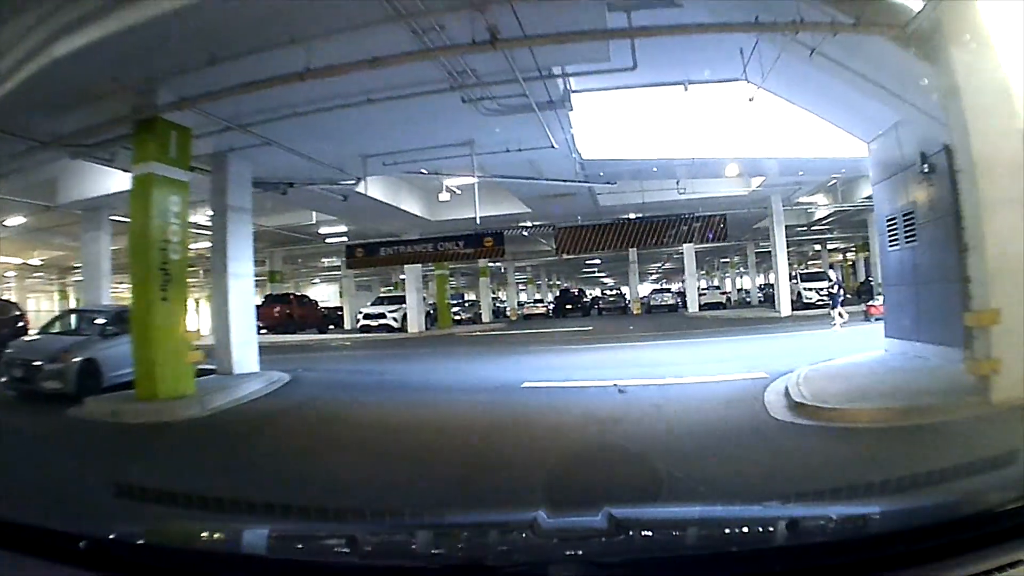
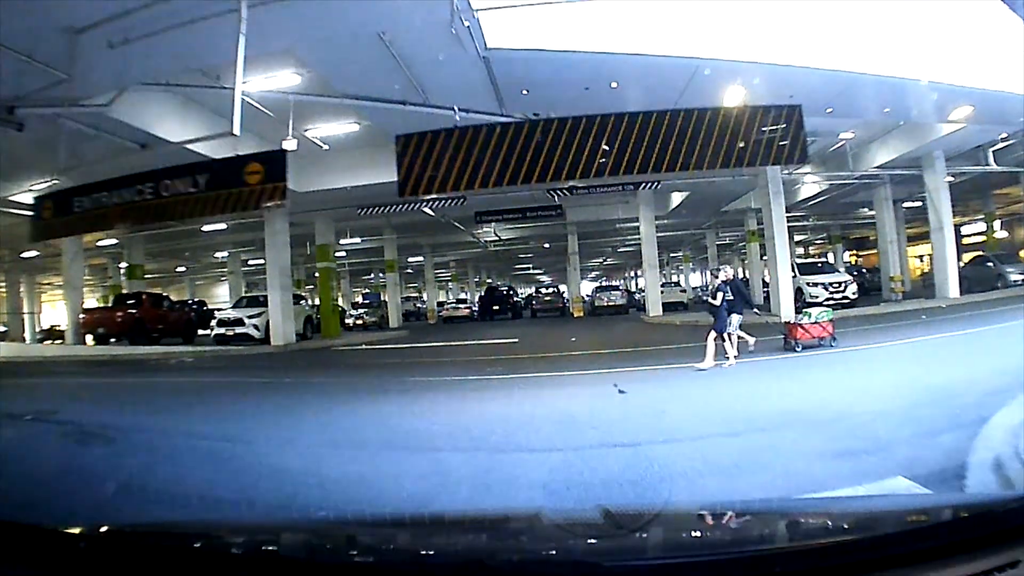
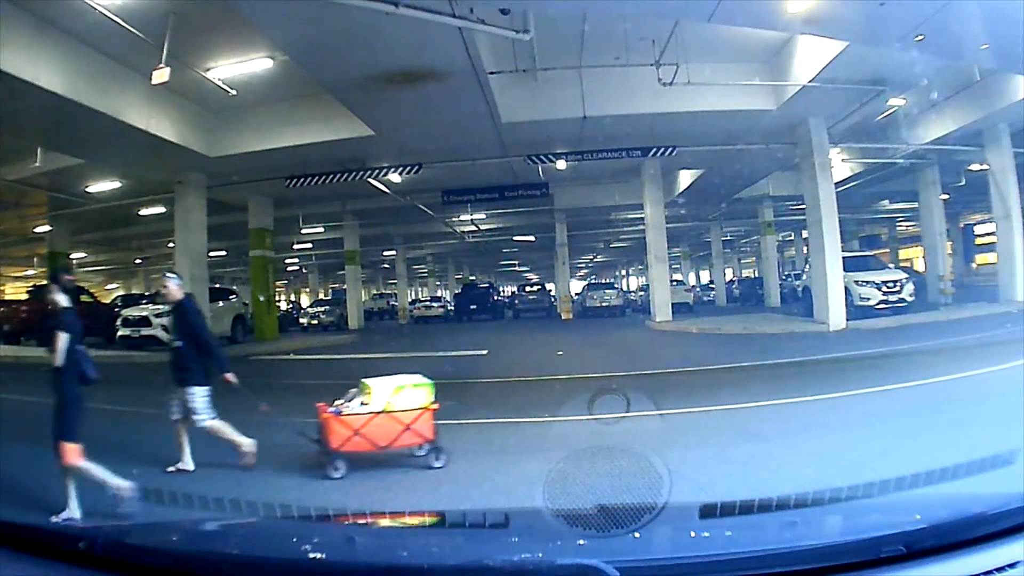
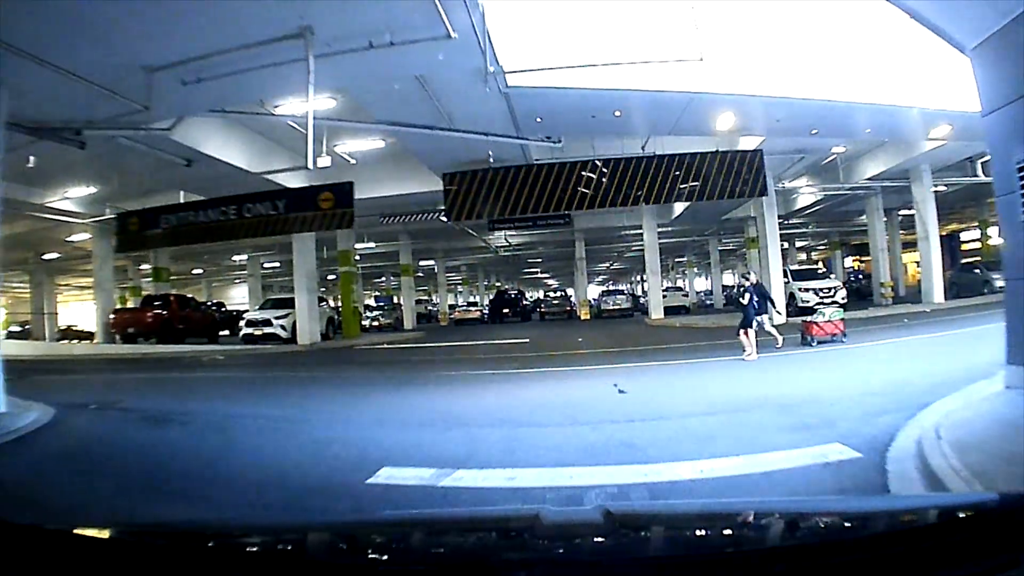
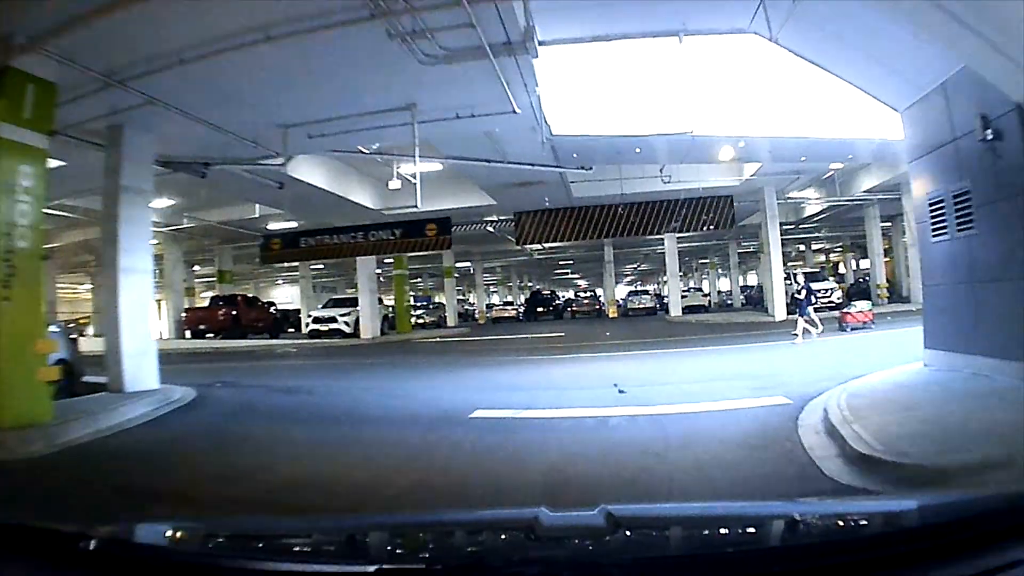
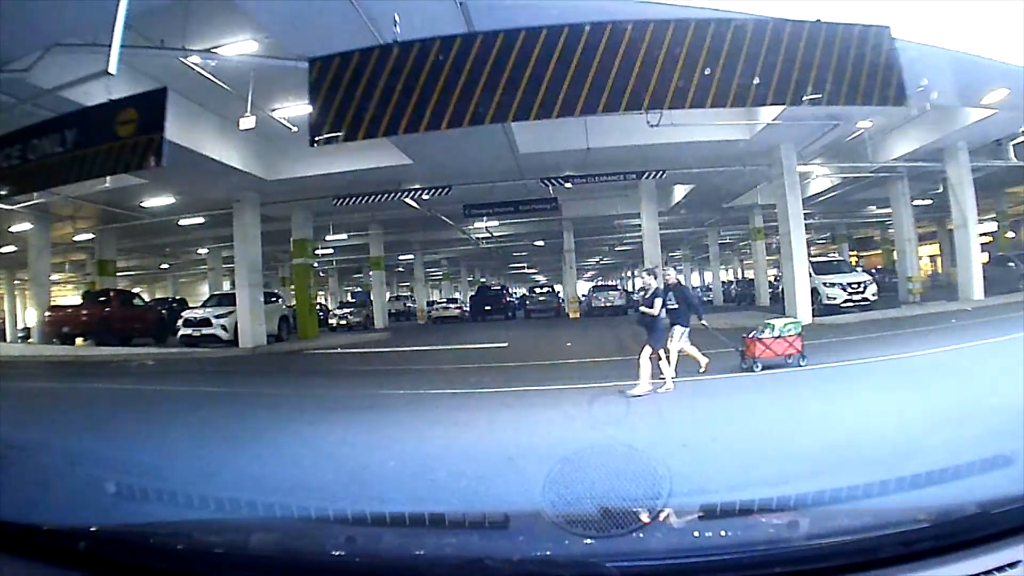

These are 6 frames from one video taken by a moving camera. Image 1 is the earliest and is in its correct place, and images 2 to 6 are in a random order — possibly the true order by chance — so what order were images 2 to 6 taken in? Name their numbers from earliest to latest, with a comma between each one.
5, 4, 2, 6, 3
